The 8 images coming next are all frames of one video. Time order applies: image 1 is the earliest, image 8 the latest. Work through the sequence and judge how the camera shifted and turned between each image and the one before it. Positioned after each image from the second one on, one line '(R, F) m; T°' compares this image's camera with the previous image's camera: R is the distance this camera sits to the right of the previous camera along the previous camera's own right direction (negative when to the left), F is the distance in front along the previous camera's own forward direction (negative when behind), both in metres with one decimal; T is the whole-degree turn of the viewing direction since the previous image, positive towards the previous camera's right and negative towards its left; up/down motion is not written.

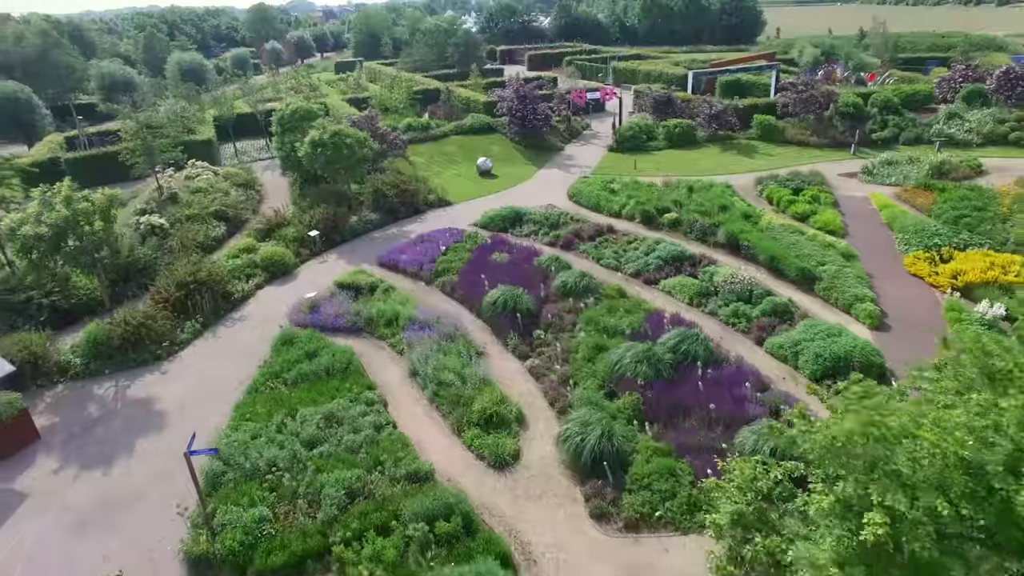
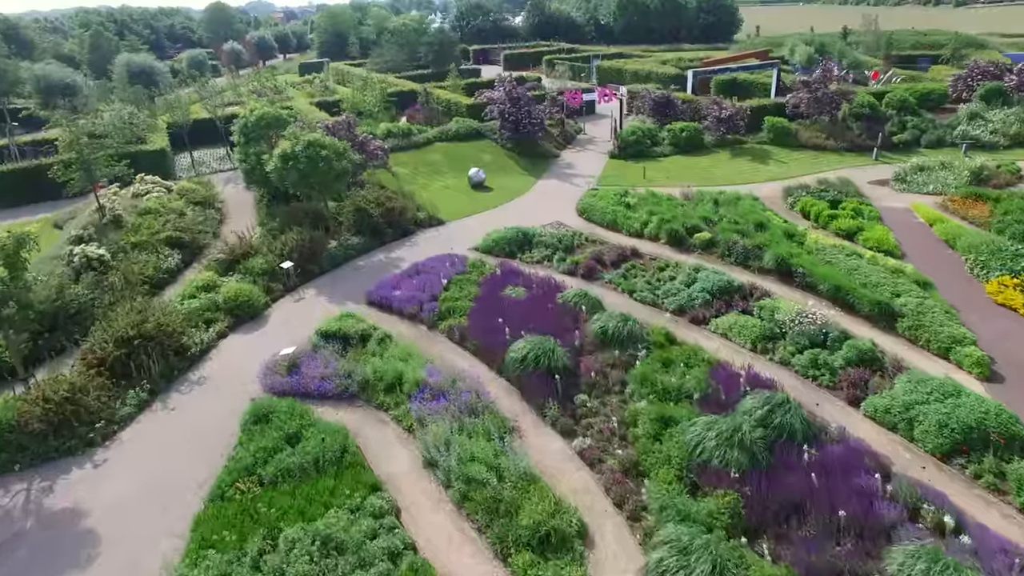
(-1.5, +3.5) m; +3°
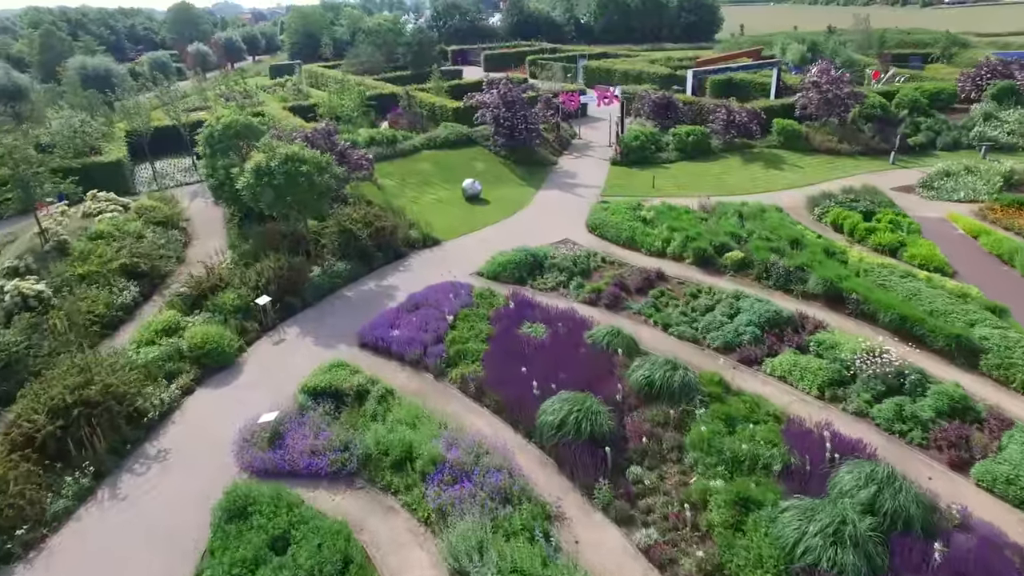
(-1.1, +2.5) m; +2°
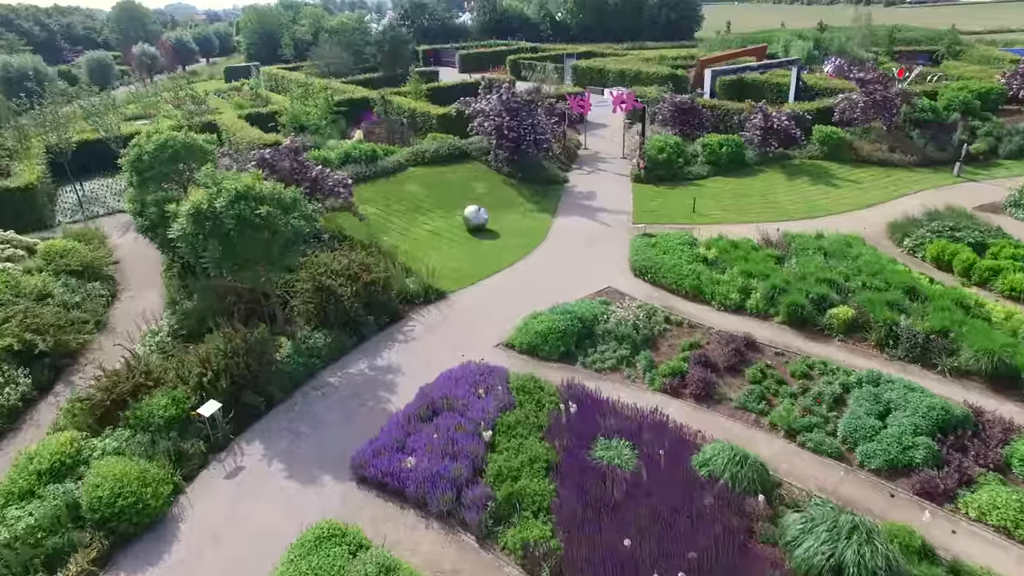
(-1.8, +5.0) m; +3°
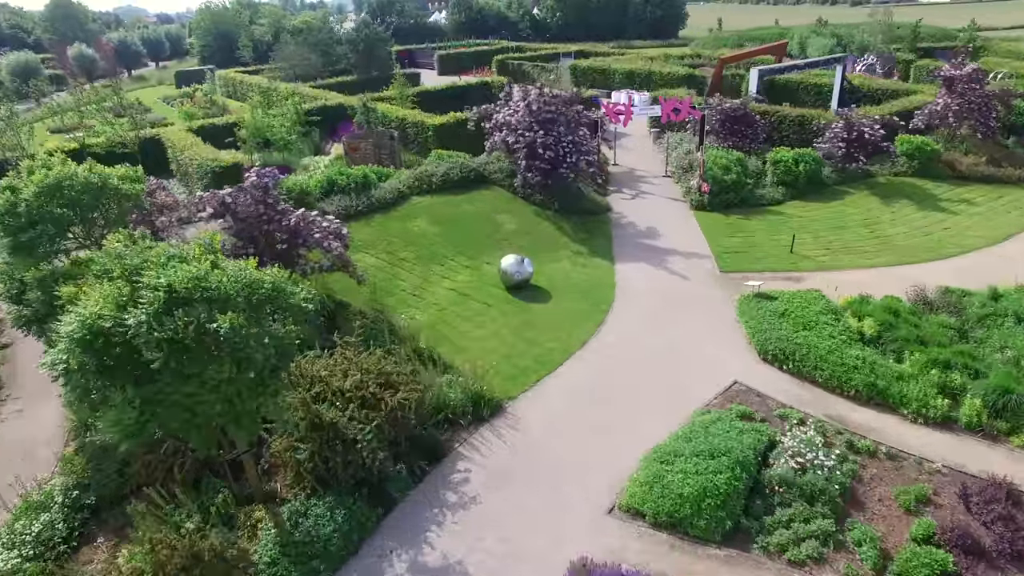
(-2.3, +5.7) m; +3°
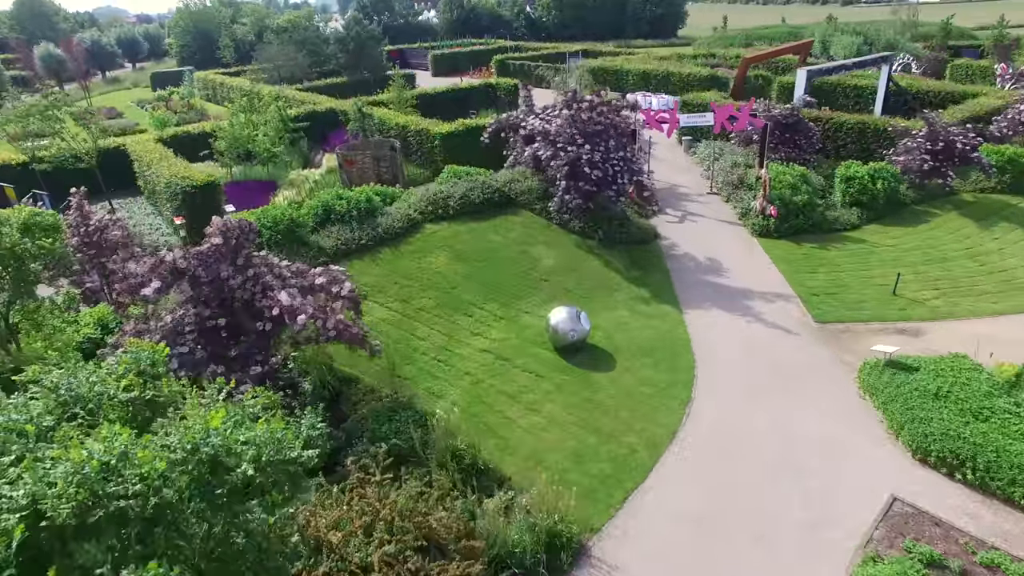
(-1.3, +3.4) m; +1°
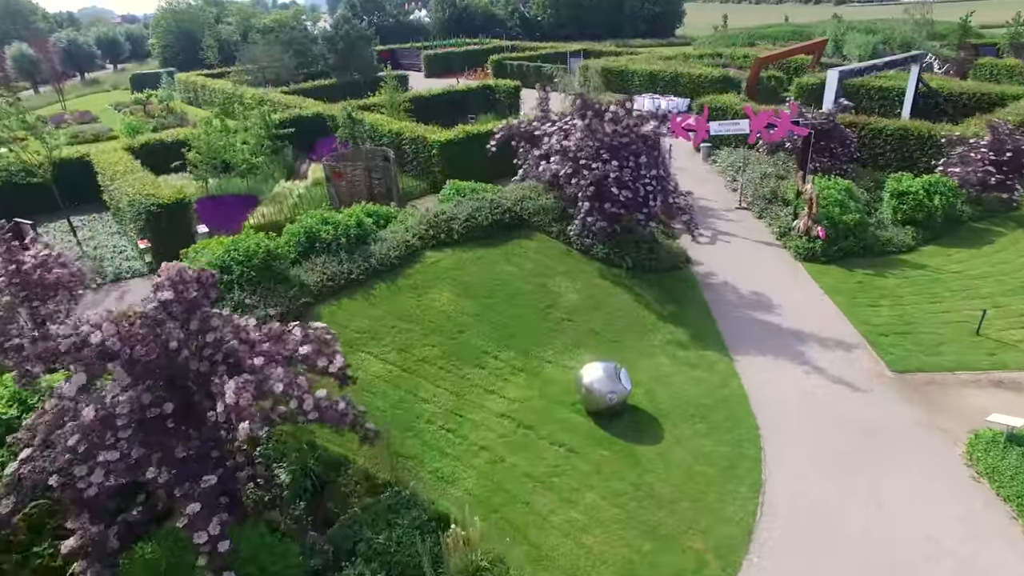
(-0.5, +2.3) m; +1°
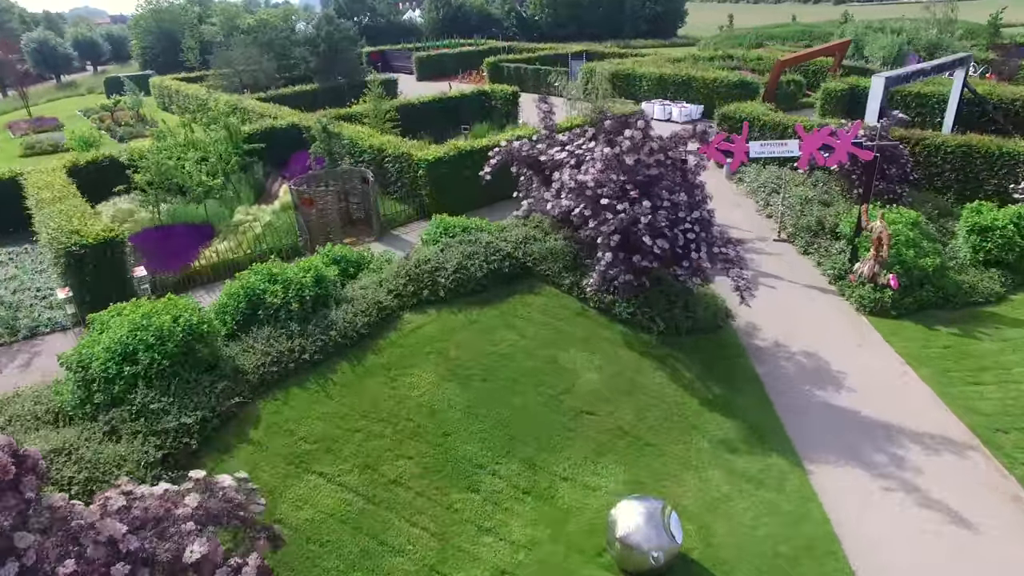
(-0.1, +3.0) m; 0°
